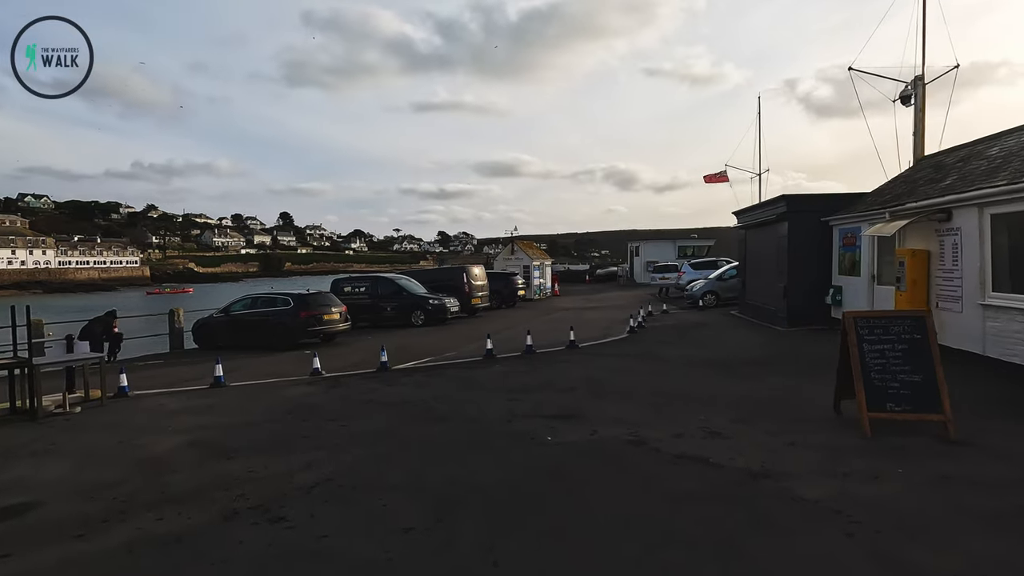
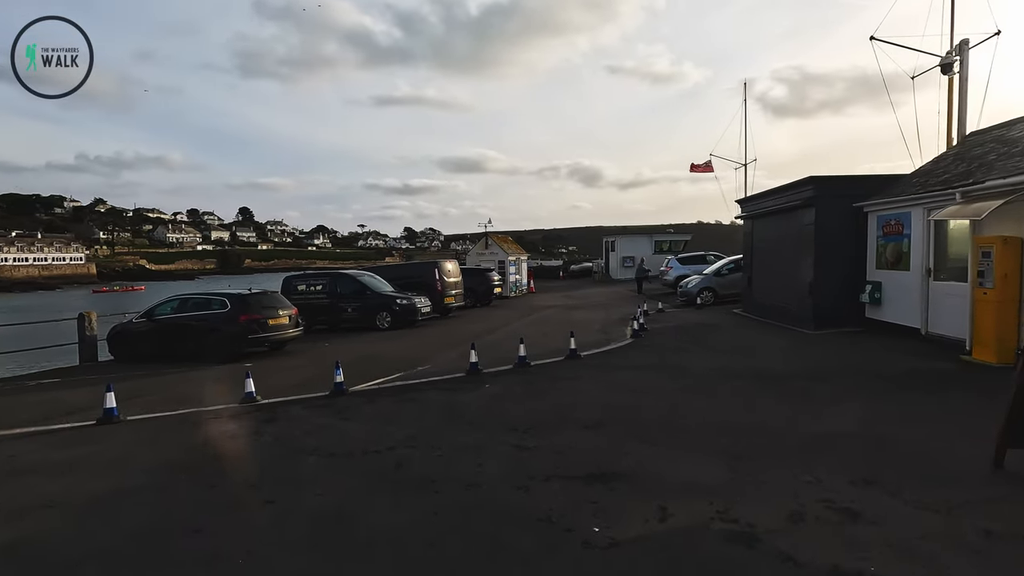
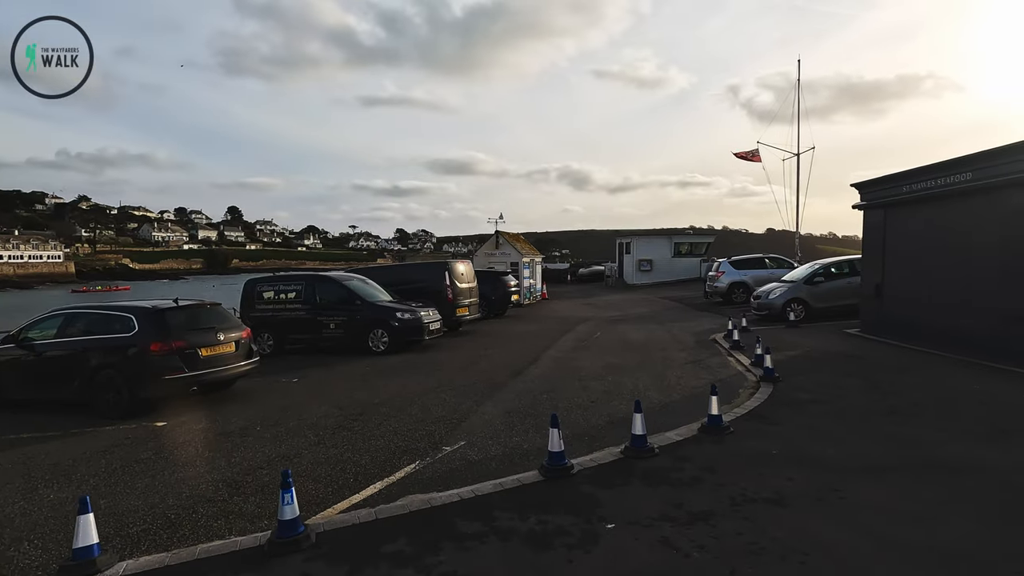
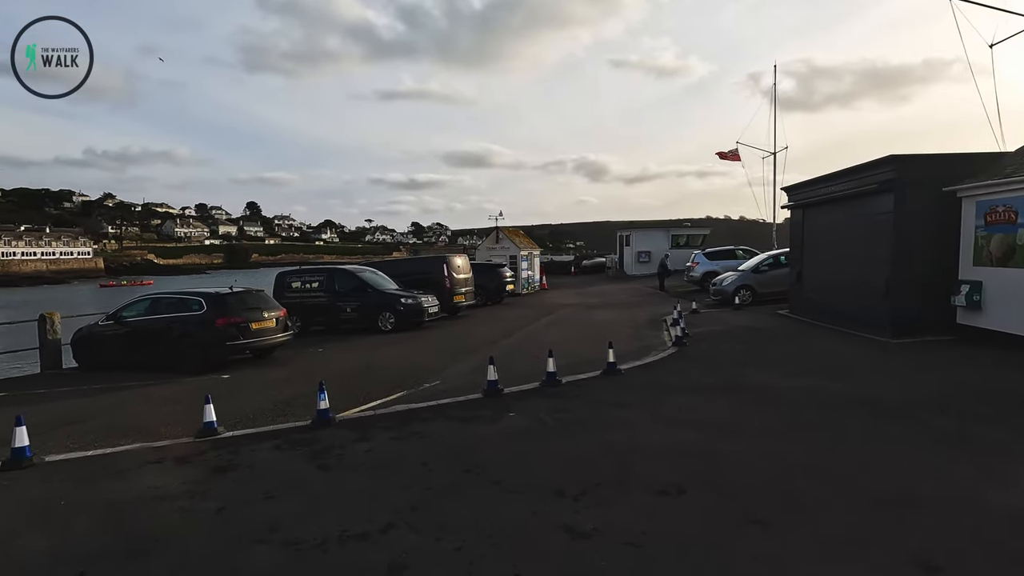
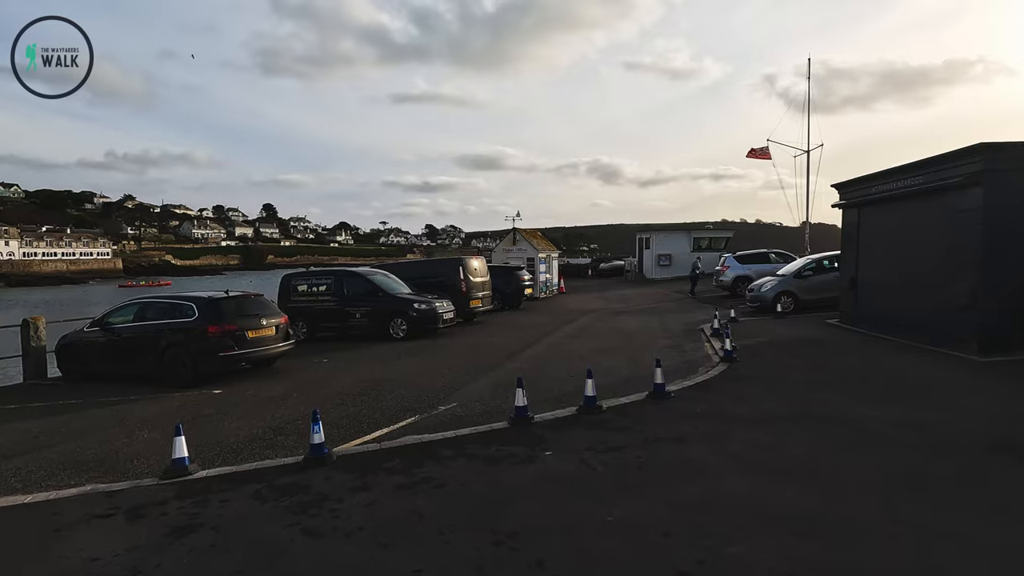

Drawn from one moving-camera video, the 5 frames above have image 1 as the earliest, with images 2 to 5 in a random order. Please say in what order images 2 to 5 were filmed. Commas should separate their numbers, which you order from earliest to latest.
2, 4, 5, 3
